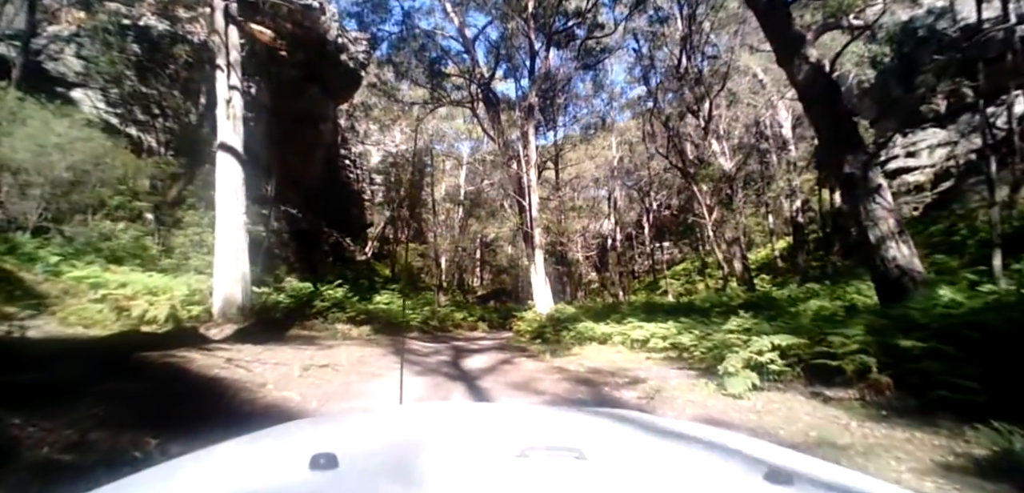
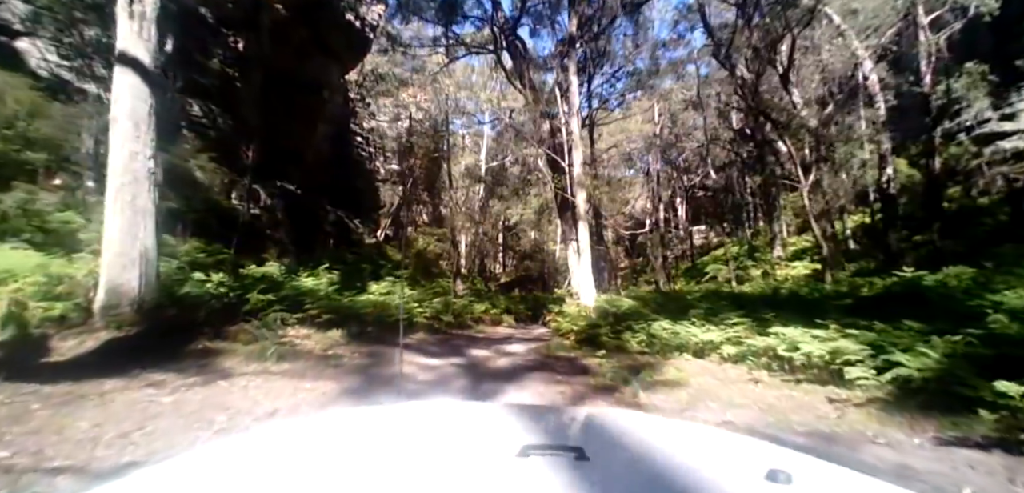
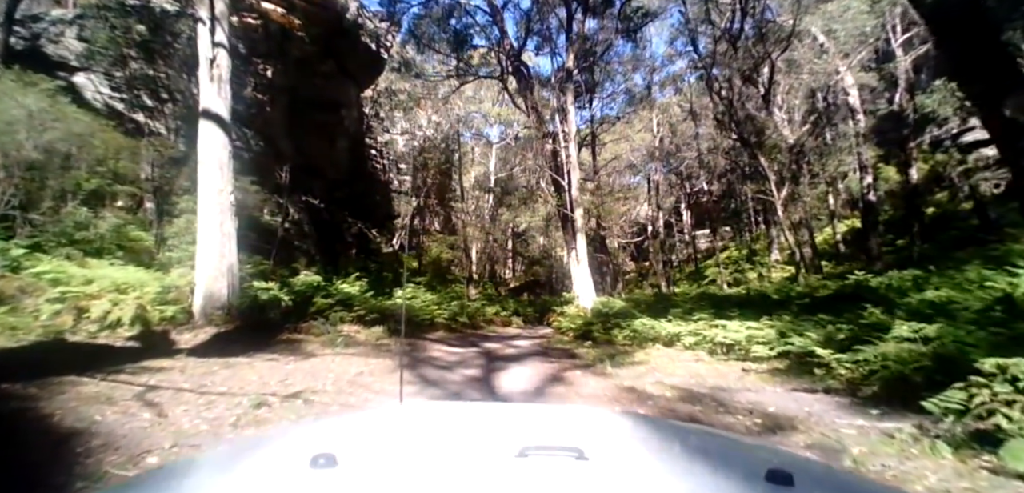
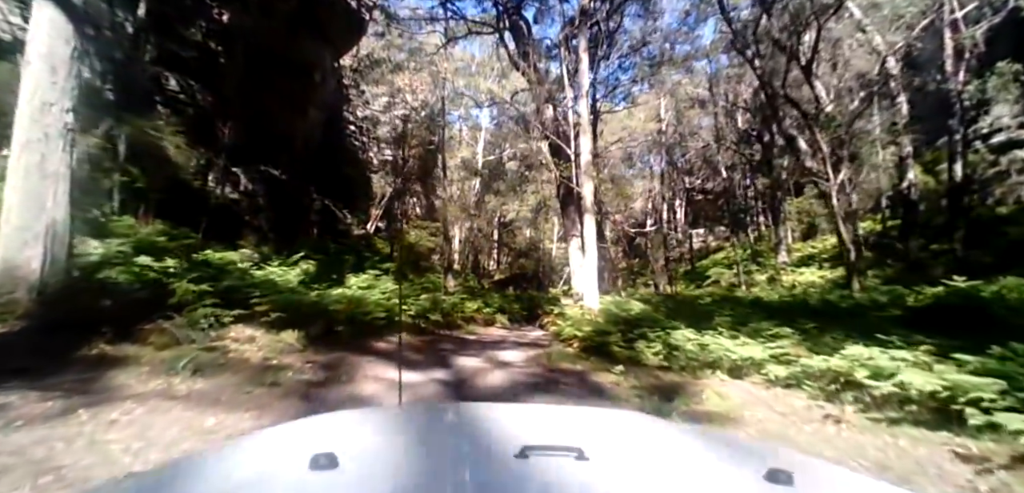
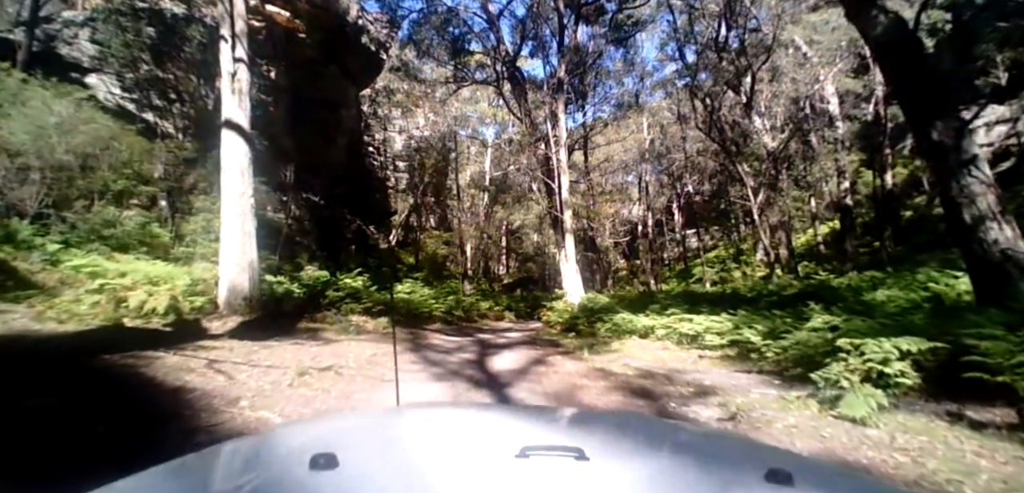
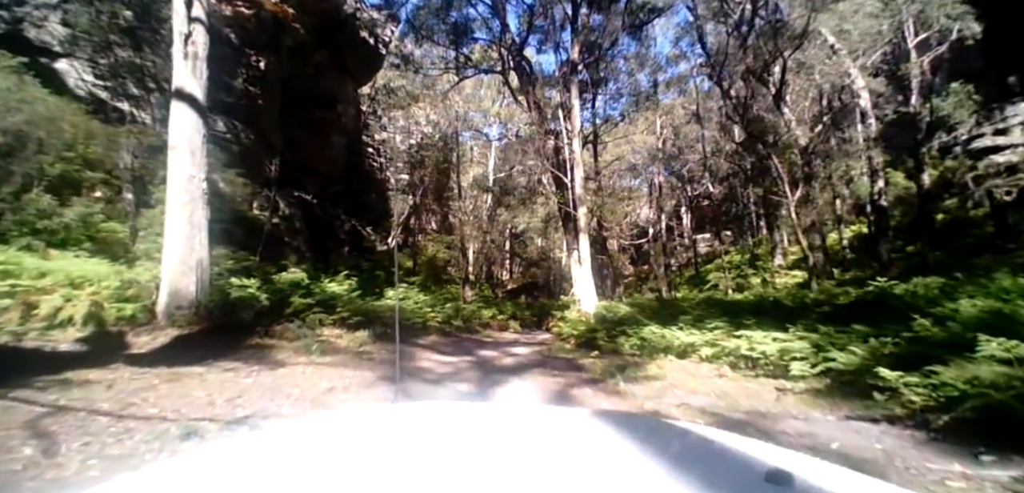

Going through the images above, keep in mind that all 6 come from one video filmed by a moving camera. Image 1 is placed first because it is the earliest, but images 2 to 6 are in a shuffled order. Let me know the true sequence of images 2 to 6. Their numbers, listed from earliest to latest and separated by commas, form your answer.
5, 3, 6, 2, 4
